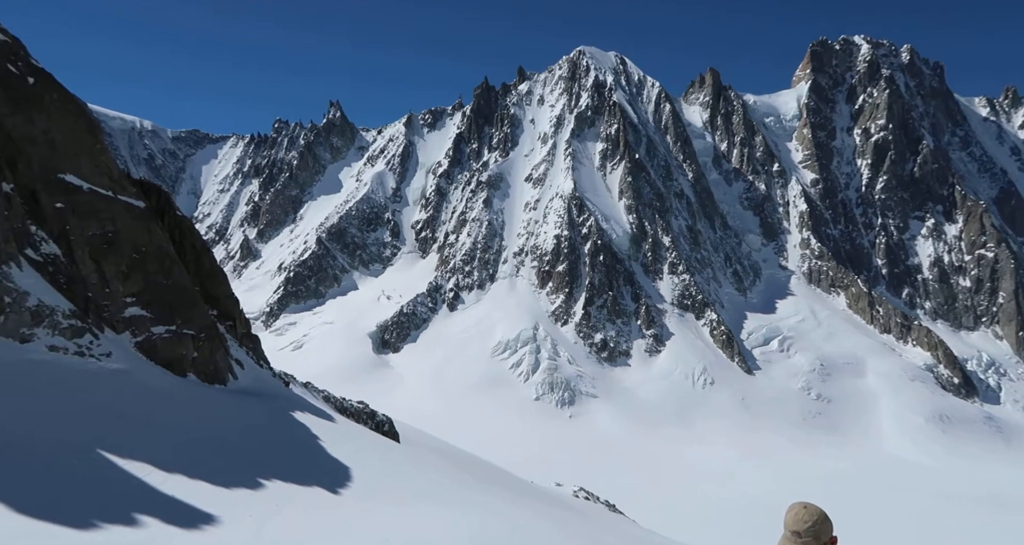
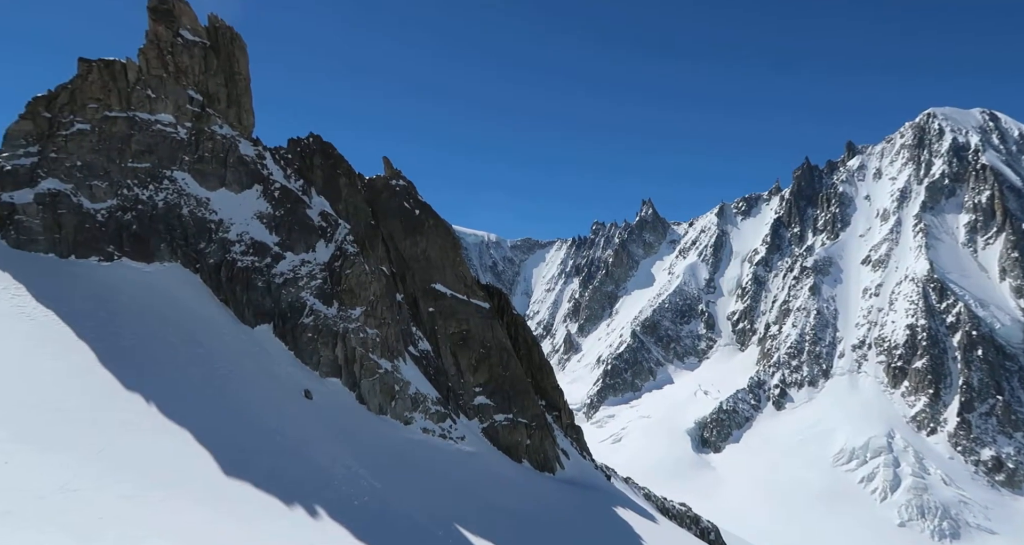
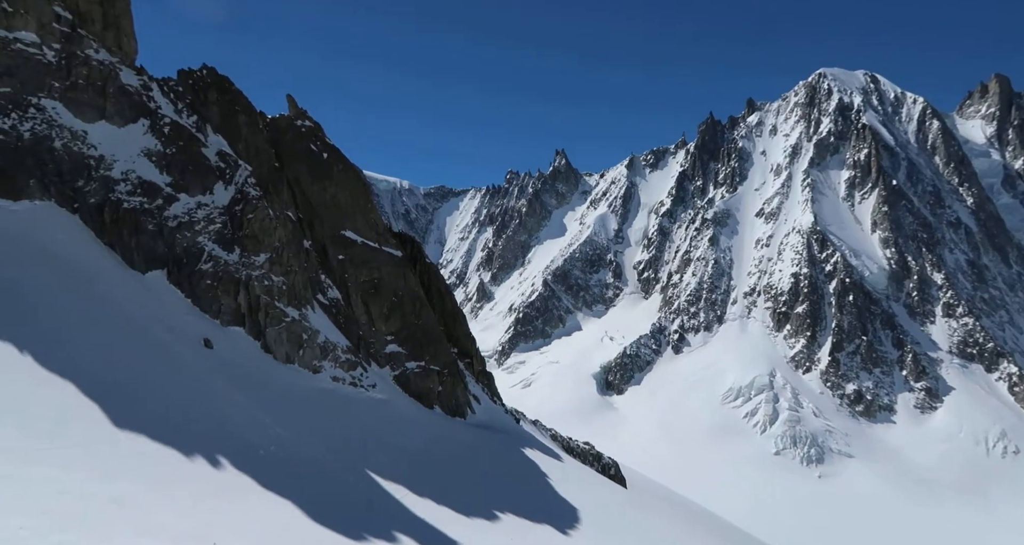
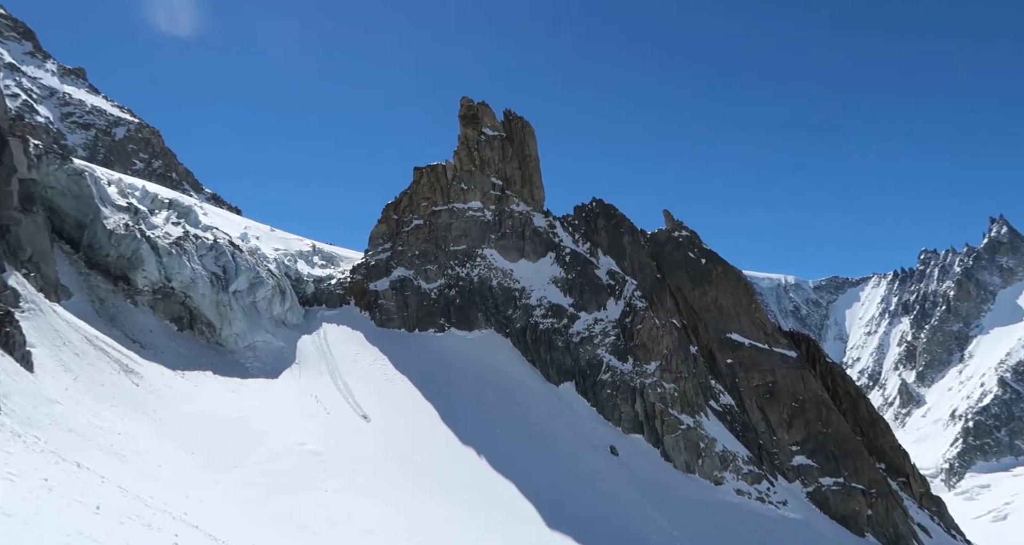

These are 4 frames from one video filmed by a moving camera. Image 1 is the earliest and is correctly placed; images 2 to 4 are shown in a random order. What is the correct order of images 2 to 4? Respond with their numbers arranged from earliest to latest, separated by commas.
3, 2, 4
